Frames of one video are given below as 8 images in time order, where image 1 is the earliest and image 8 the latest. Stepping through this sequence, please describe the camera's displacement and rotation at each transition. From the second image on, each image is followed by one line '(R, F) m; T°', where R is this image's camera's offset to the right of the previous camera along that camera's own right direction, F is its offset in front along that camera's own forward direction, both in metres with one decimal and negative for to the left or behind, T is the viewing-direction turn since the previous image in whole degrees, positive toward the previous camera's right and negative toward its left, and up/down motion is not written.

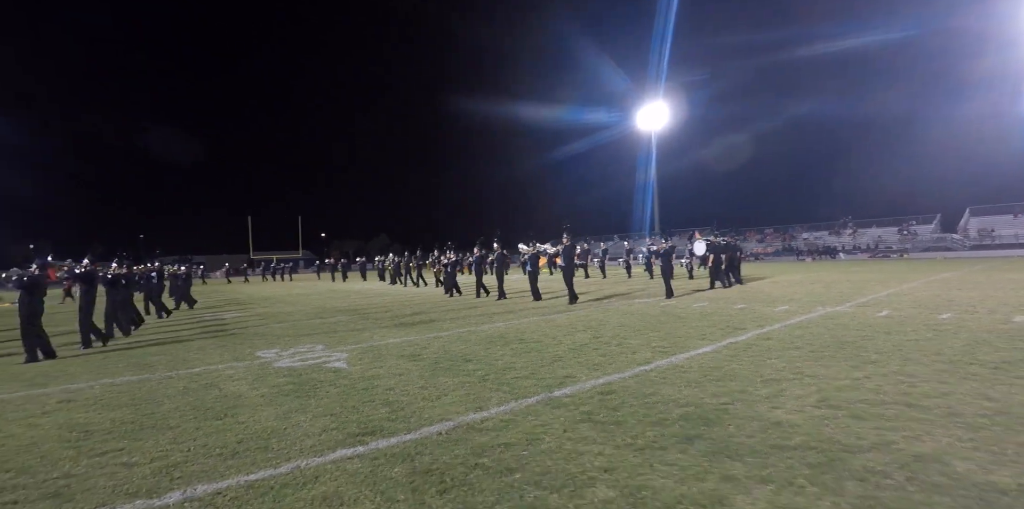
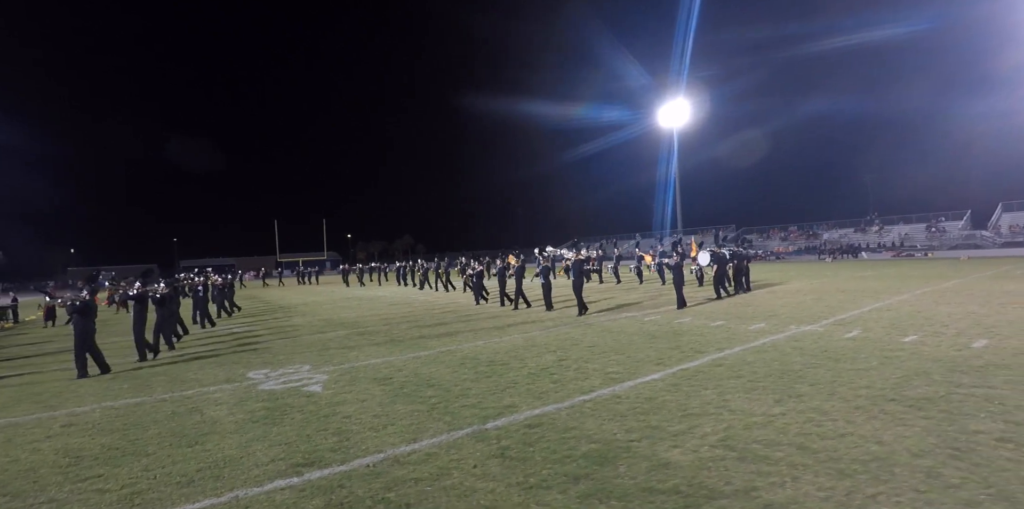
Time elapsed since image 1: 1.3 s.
(+0.9, -0.3) m; -3°
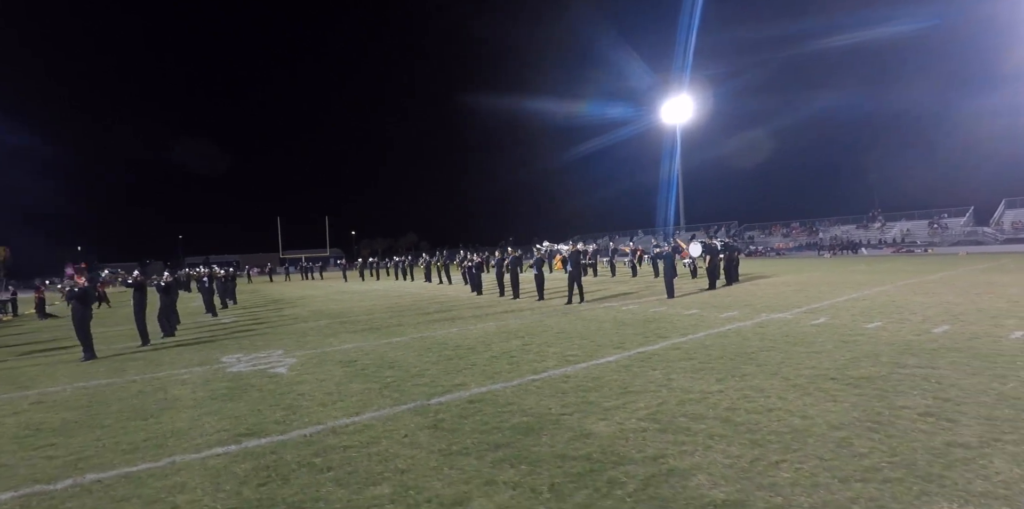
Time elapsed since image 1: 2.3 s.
(+0.6, -0.1) m; -1°
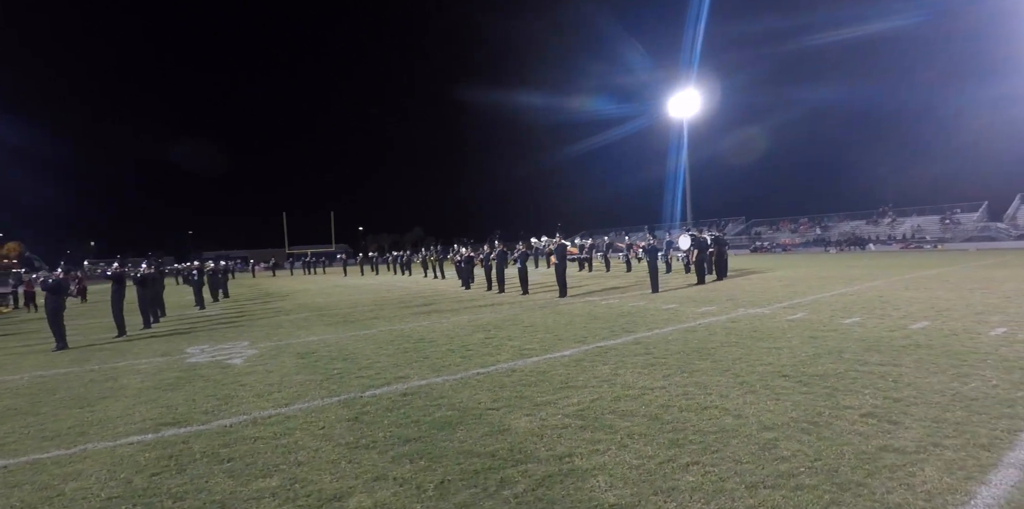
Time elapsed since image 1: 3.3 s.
(+0.7, +0.2) m; -1°
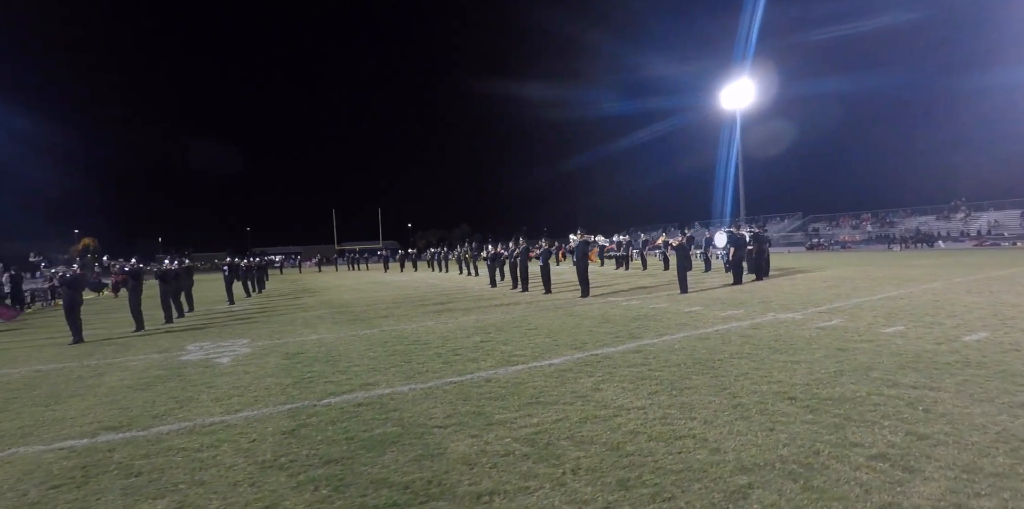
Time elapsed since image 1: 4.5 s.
(+0.7, +0.5) m; -6°
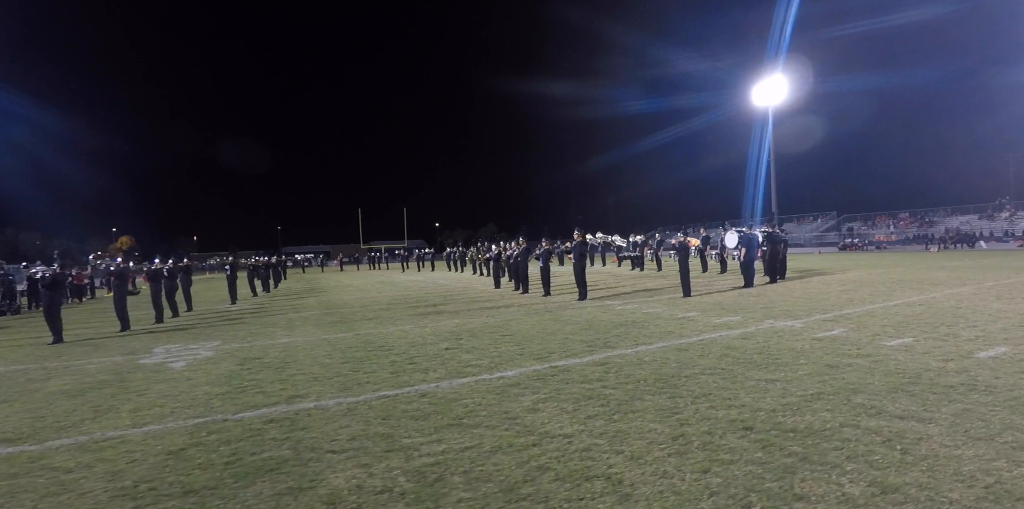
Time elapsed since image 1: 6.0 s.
(+0.8, +0.5) m; -3°
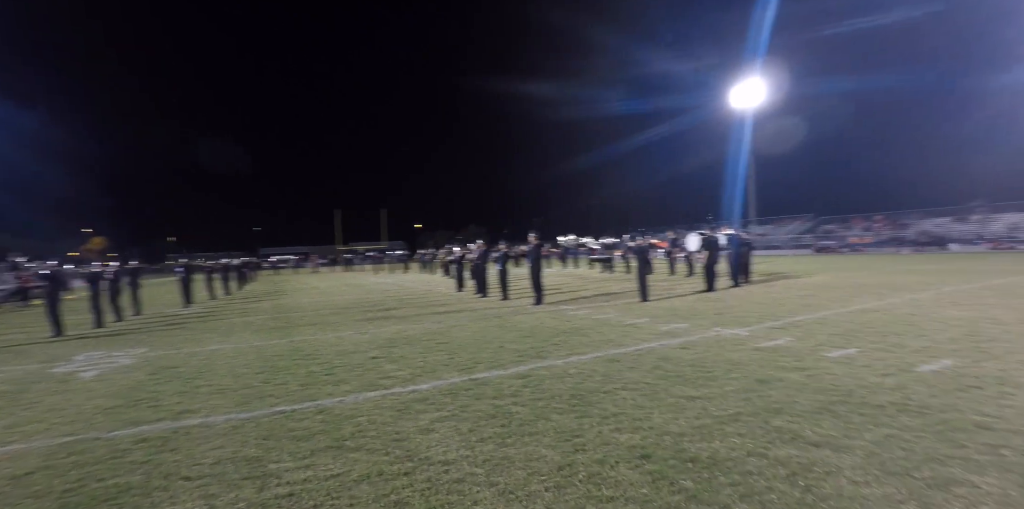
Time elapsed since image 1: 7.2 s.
(+0.6, +0.3) m; +2°
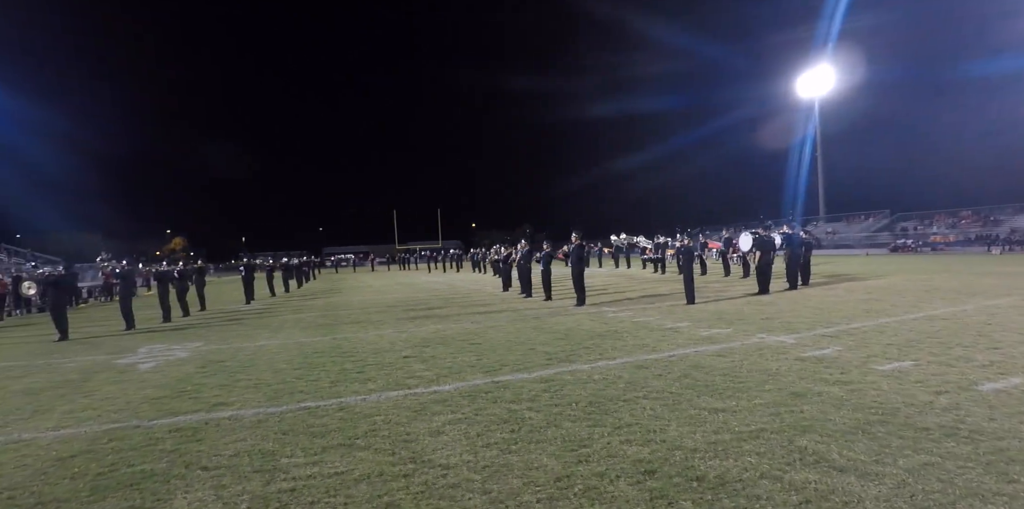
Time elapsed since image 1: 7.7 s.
(+0.3, +0.1) m; -6°
